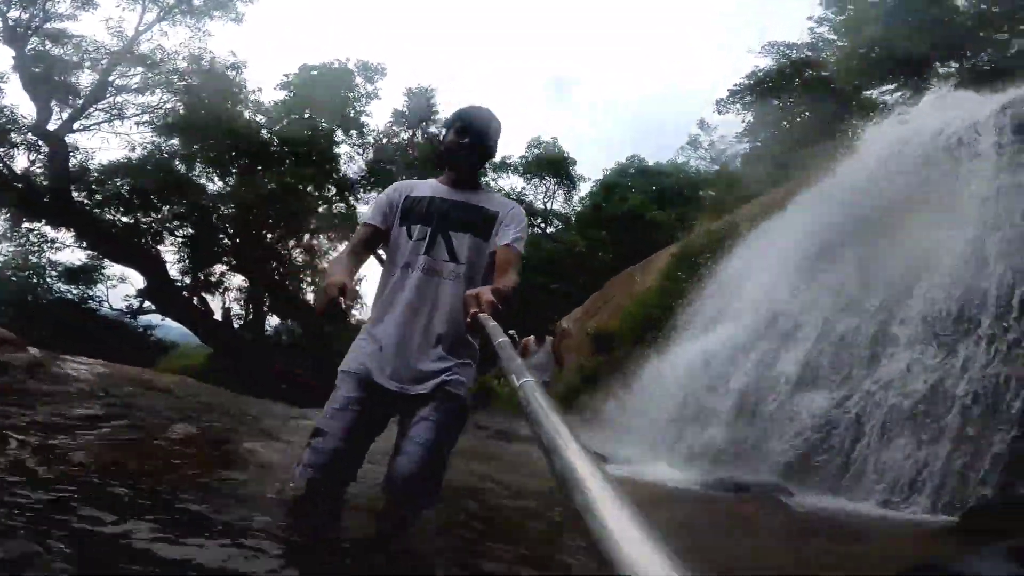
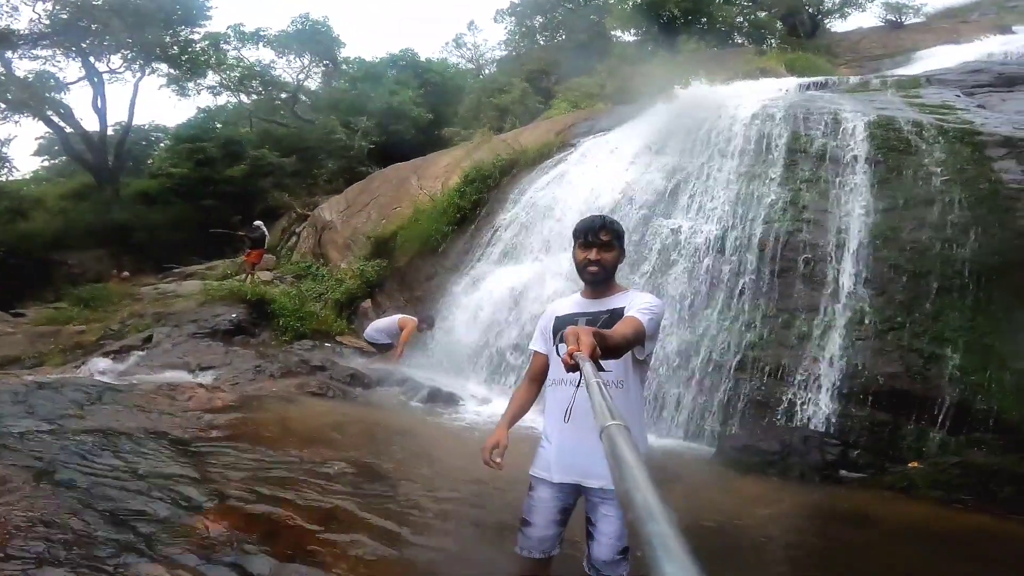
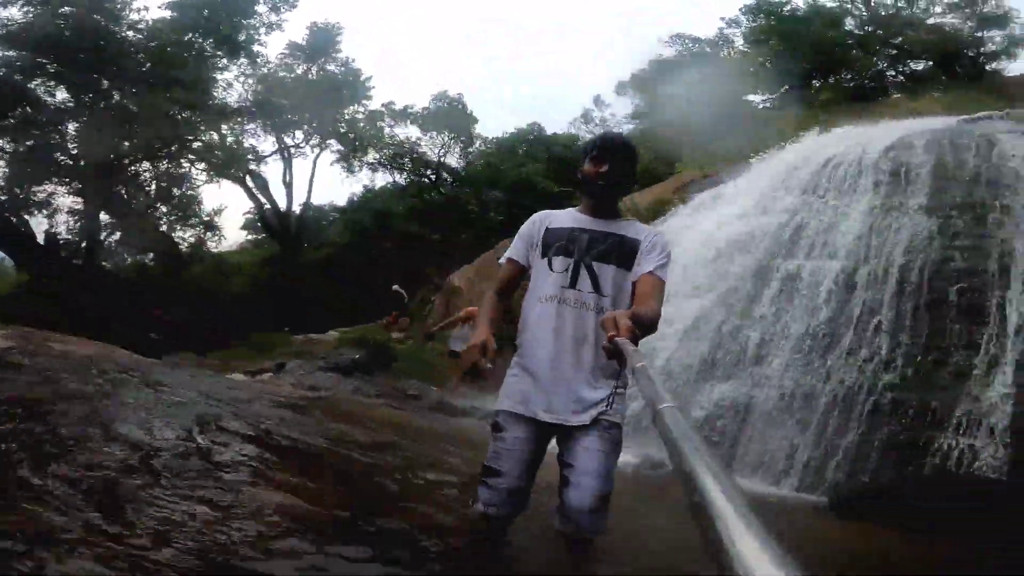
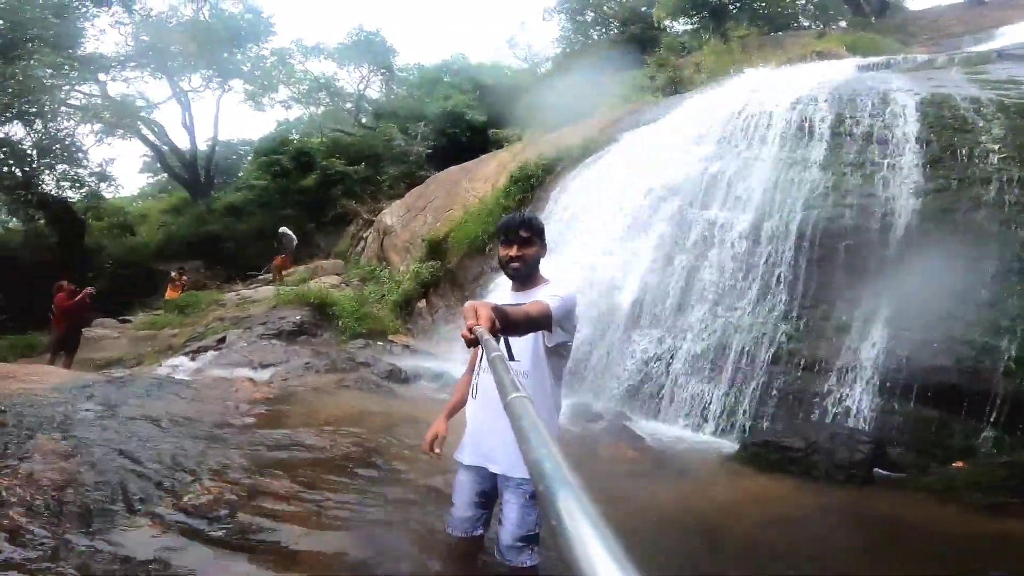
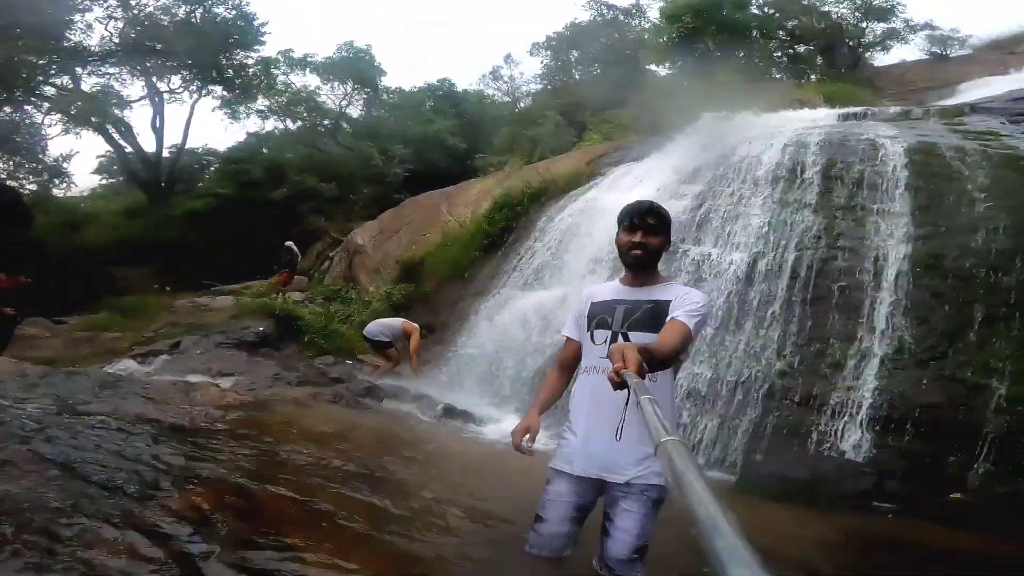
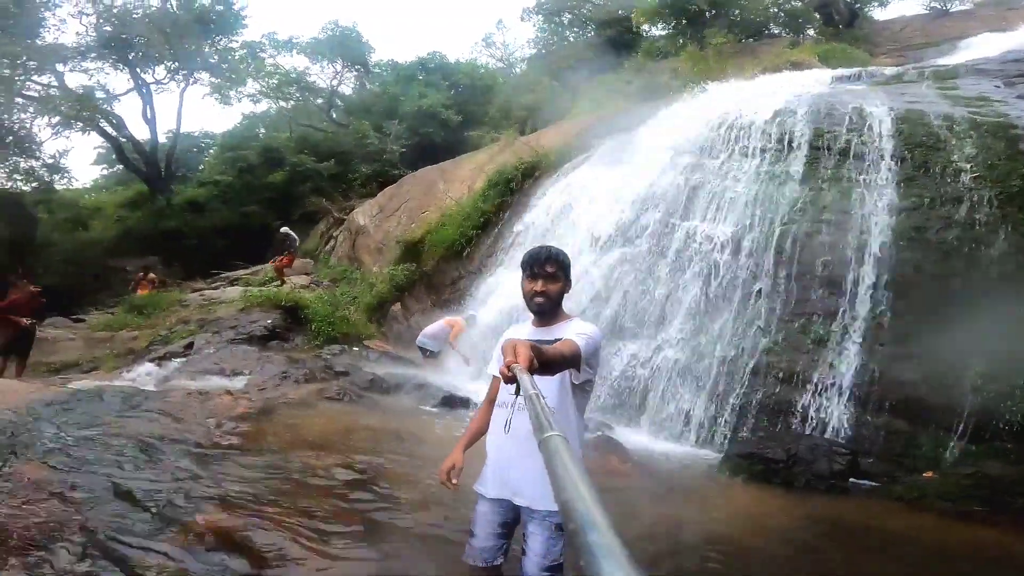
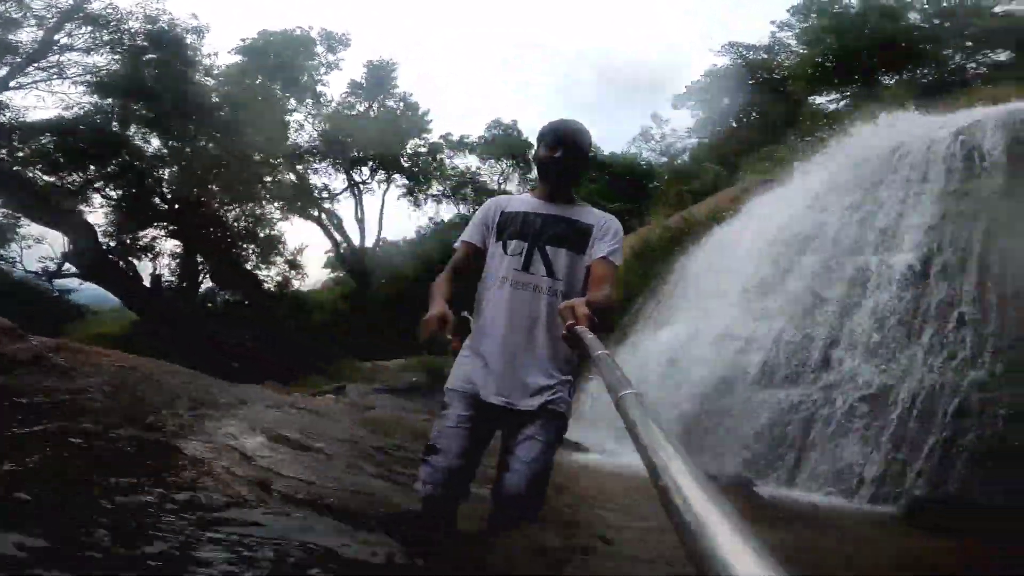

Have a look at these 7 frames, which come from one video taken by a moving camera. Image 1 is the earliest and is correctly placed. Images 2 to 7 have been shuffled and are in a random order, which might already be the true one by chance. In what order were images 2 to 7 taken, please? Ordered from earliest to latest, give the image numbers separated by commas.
7, 3, 5, 2, 6, 4
